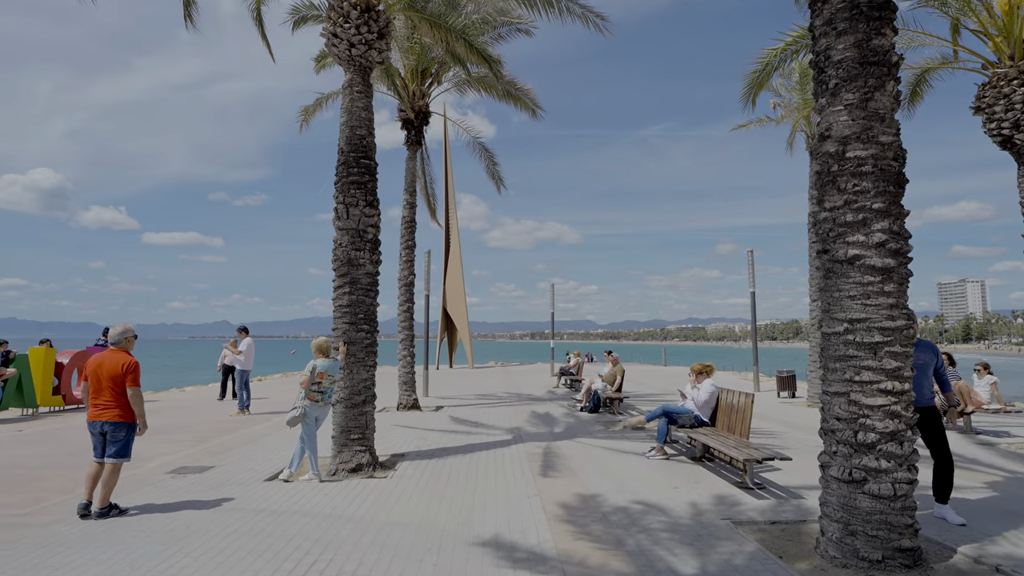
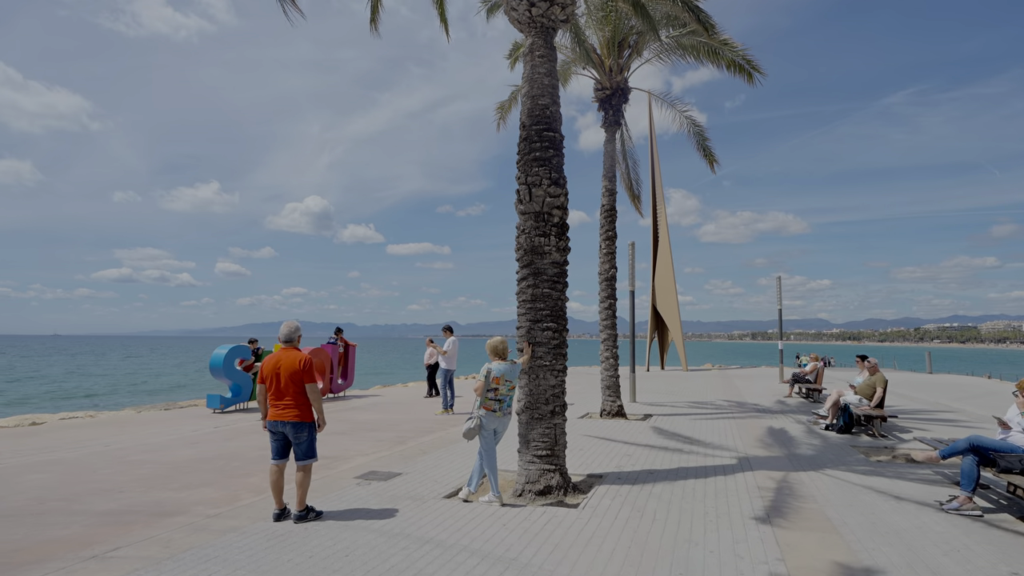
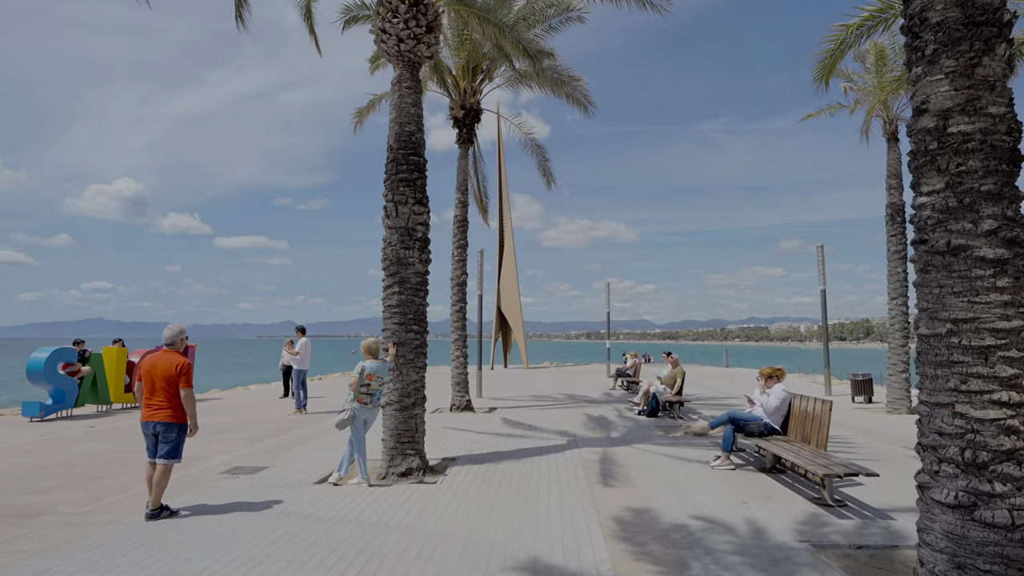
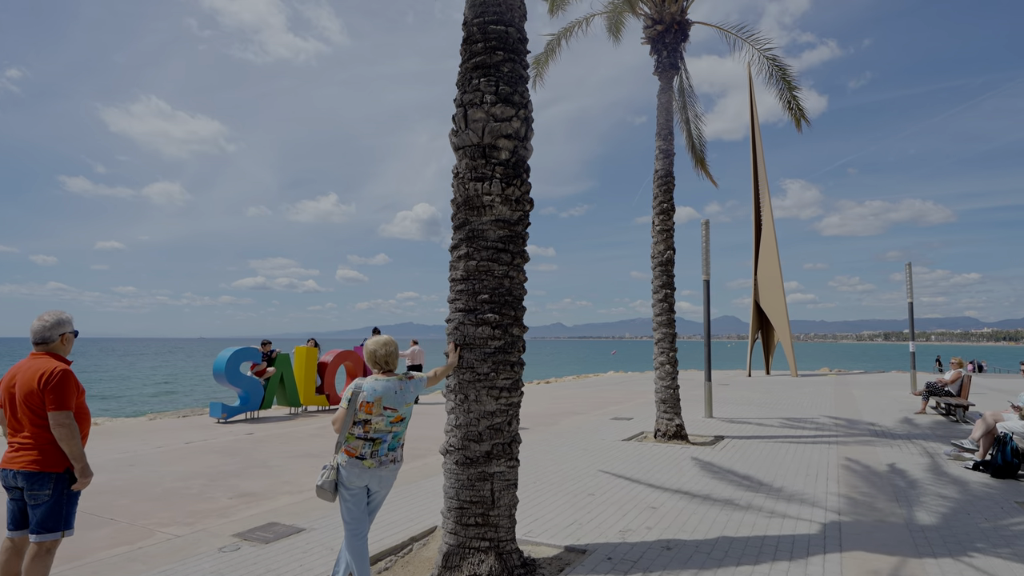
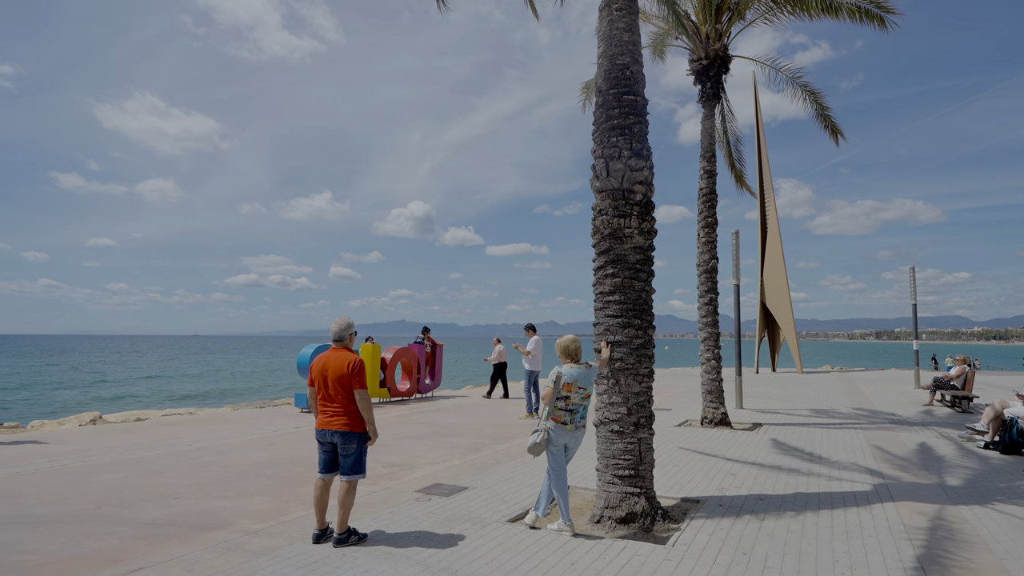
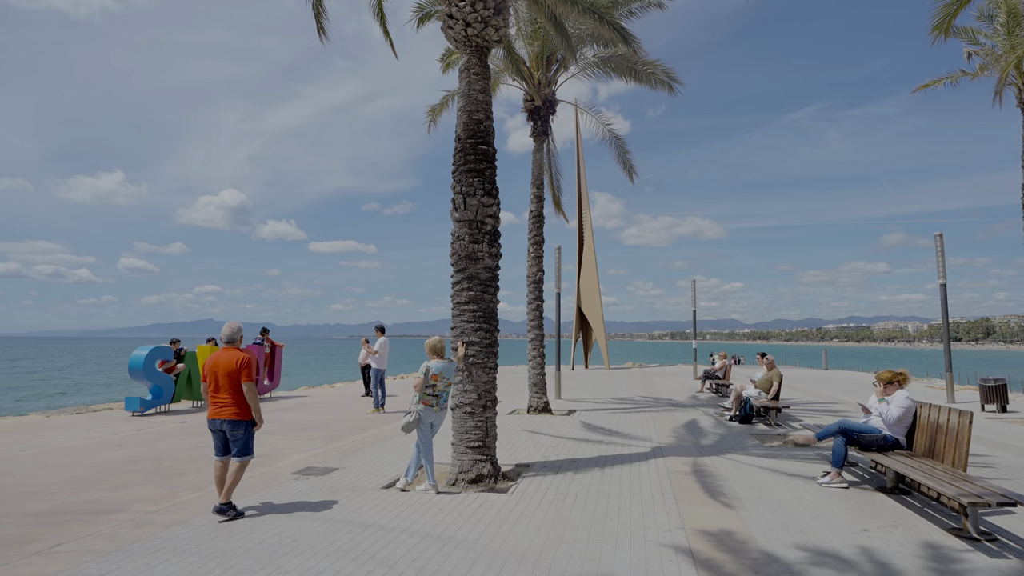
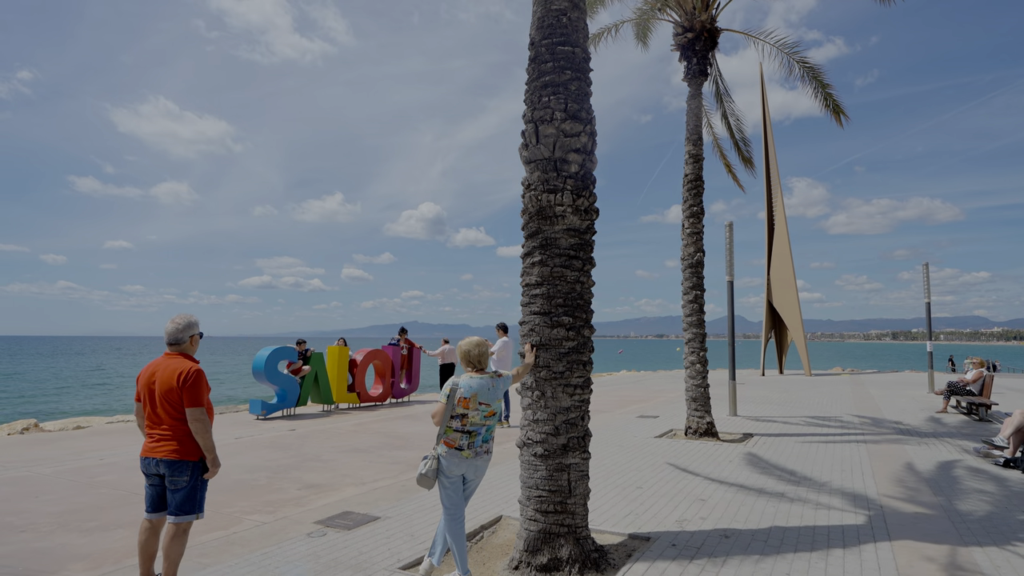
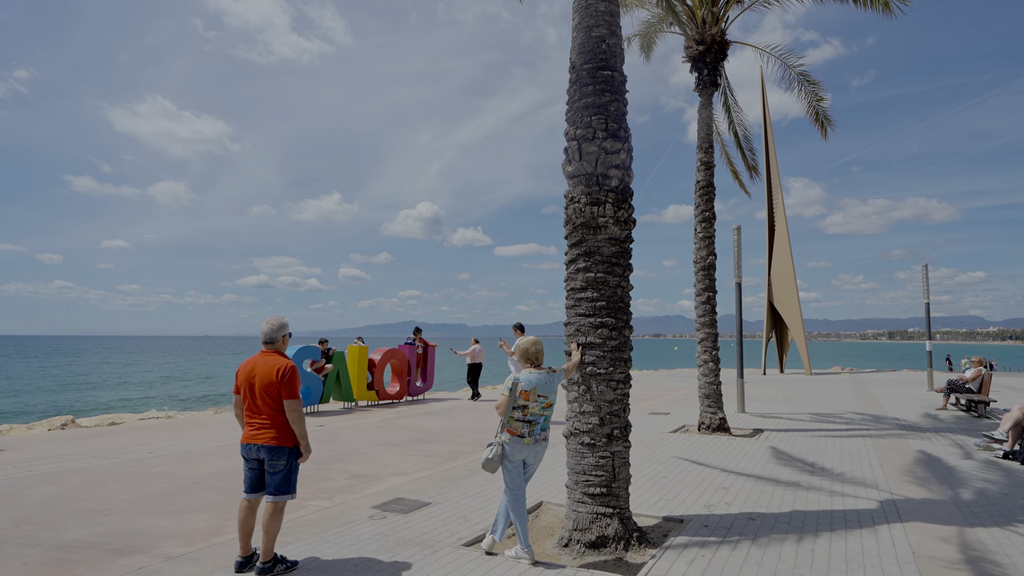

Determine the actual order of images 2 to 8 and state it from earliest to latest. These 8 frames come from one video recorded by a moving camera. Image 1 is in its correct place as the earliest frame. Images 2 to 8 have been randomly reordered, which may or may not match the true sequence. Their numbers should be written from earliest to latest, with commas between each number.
3, 6, 2, 5, 8, 7, 4
